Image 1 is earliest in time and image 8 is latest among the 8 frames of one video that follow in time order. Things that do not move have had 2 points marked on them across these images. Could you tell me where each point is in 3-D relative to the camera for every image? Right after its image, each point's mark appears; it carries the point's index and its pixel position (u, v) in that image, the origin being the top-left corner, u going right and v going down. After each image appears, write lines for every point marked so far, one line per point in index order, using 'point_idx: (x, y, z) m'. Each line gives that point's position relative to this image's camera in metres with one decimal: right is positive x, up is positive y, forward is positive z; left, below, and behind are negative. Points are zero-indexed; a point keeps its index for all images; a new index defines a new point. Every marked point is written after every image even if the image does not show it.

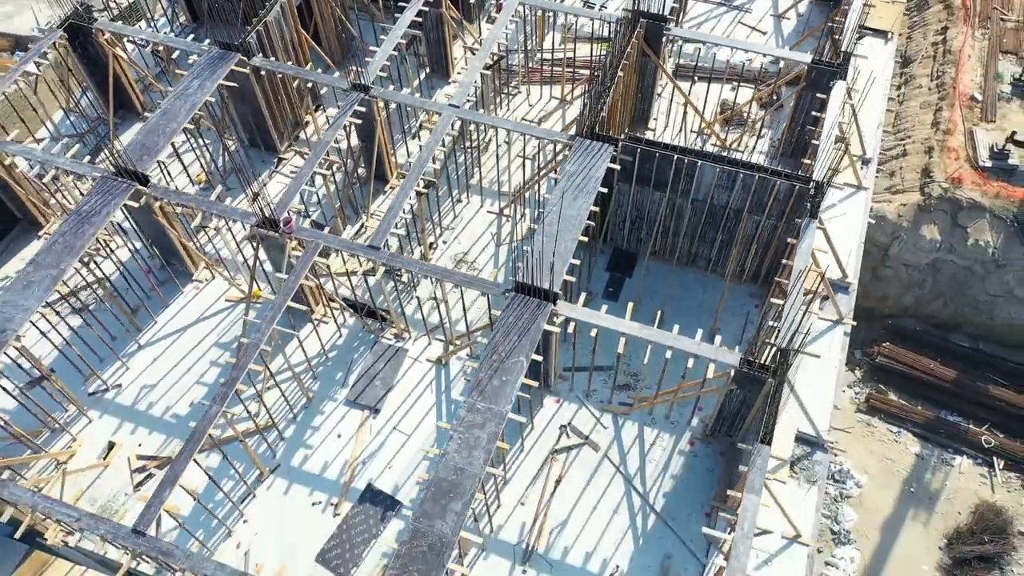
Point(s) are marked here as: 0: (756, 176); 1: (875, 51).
0: (+3.4, +1.6, +11.3) m
1: (+7.1, +4.7, +16.0) m
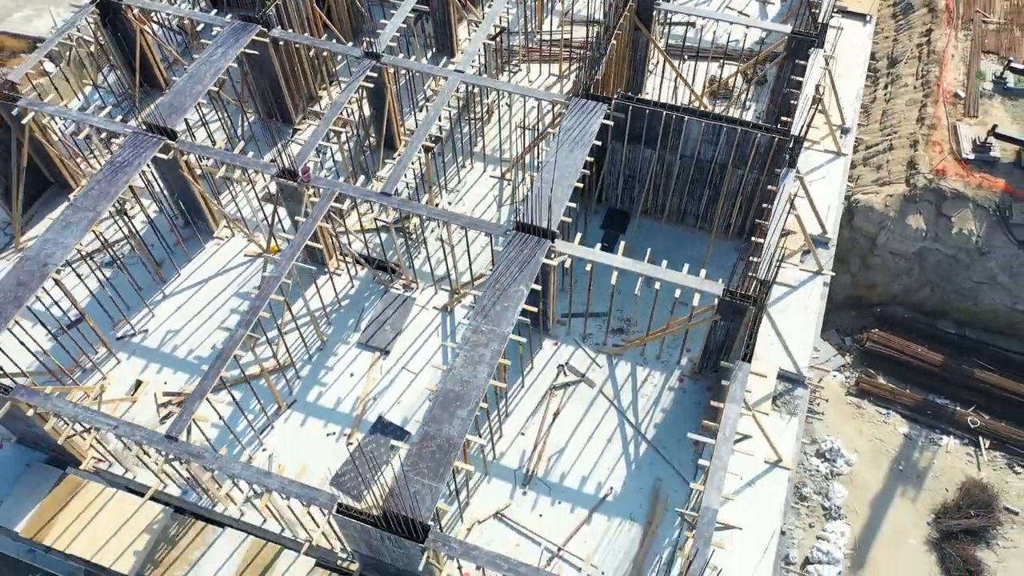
0: (+3.4, +2.4, +12.2) m
1: (+7.1, +5.3, +17.0) m
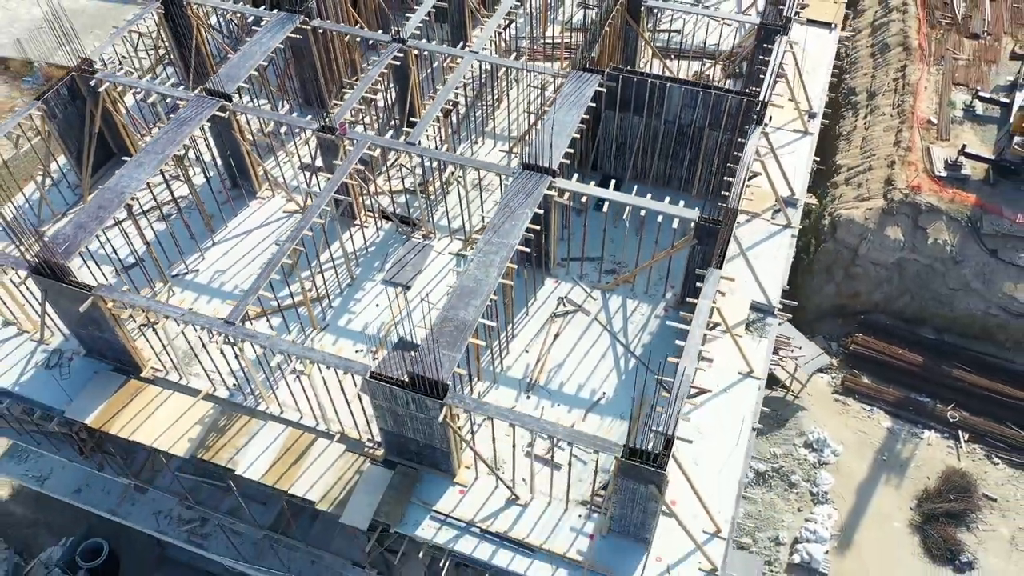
0: (+3.5, +3.4, +14.3) m
1: (+7.3, +5.9, +19.3) m
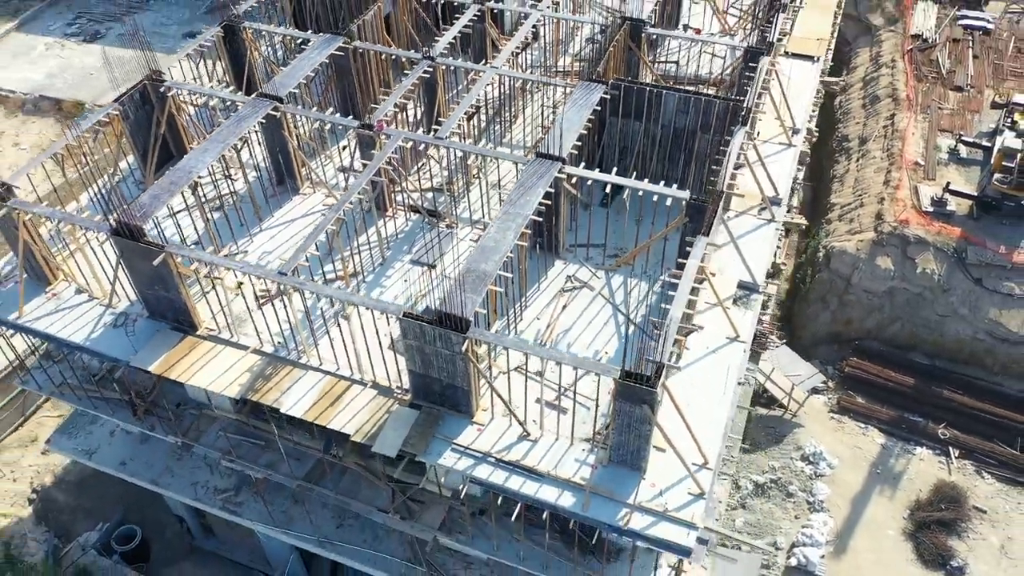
0: (+3.8, +3.8, +16.4) m
1: (+7.7, +5.8, +21.5) m
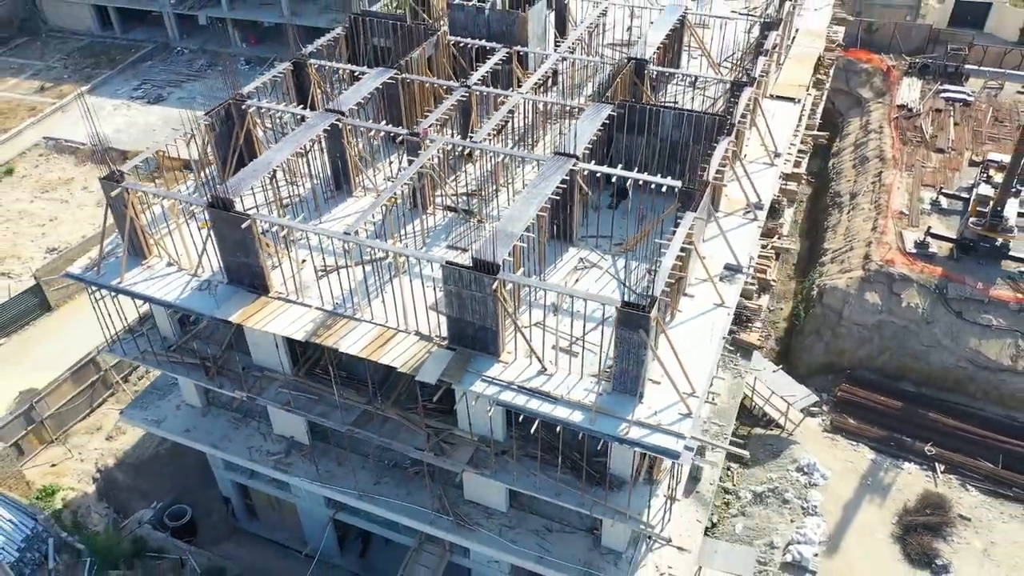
0: (+4.4, +4.2, +19.7) m
1: (+8.4, +5.5, +24.9) m
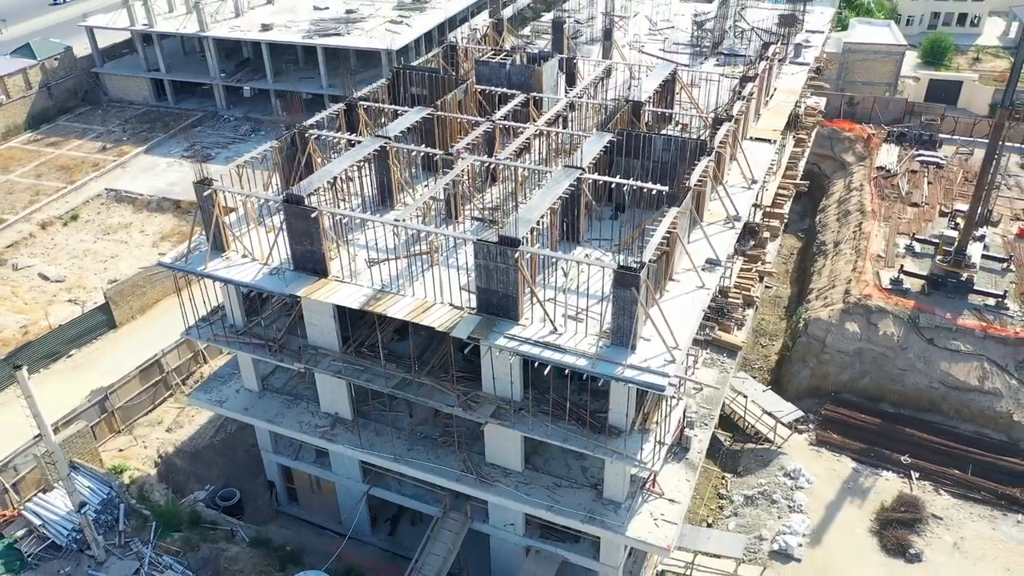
0: (+4.9, +4.3, +23.9) m
1: (+9.0, +5.1, +29.2) m
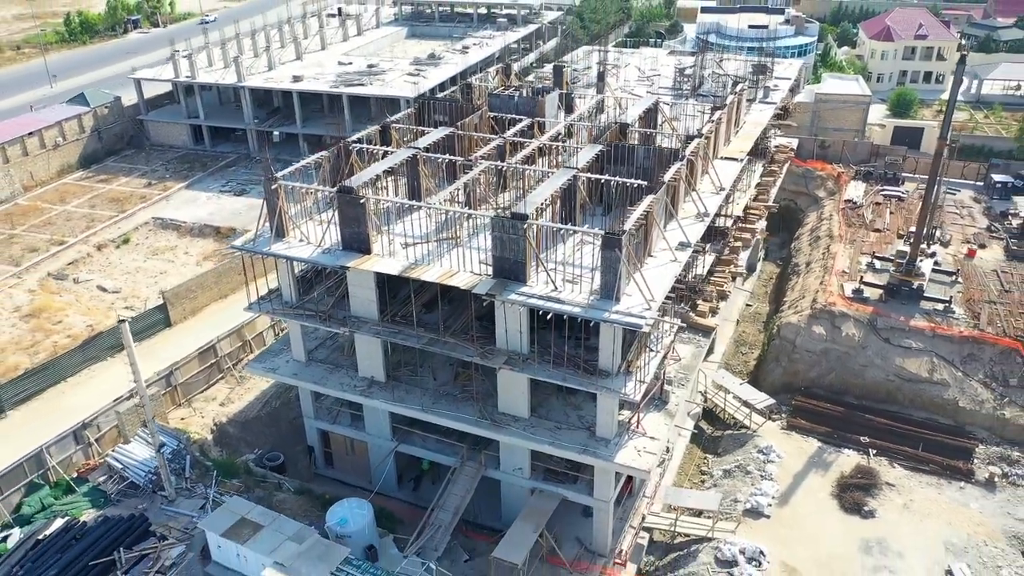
0: (+5.2, +5.0, +29.2) m
1: (+9.3, +5.3, +34.6) m
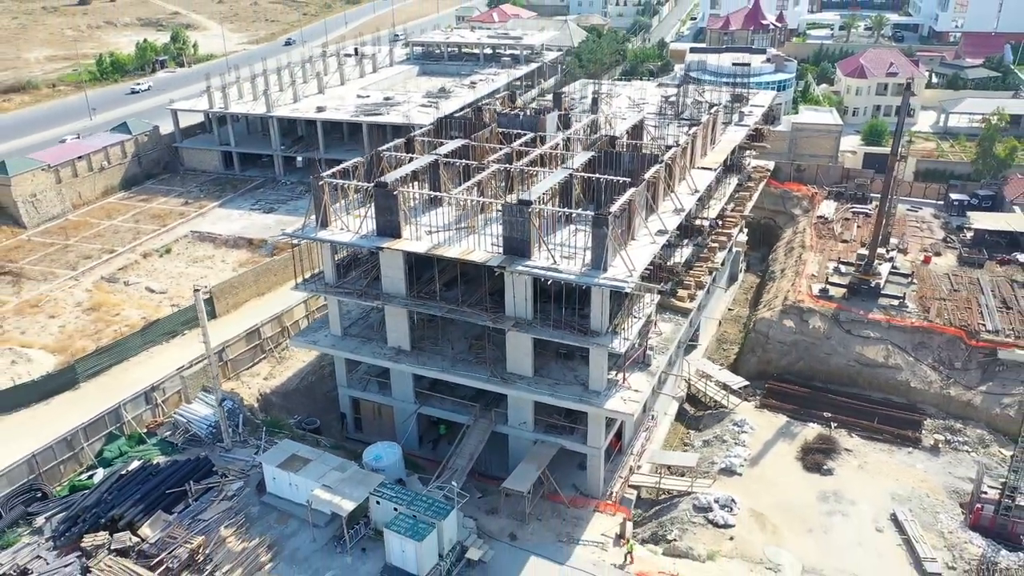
0: (+5.5, +5.7, +34.9) m
1: (+9.6, +5.7, +40.2) m
